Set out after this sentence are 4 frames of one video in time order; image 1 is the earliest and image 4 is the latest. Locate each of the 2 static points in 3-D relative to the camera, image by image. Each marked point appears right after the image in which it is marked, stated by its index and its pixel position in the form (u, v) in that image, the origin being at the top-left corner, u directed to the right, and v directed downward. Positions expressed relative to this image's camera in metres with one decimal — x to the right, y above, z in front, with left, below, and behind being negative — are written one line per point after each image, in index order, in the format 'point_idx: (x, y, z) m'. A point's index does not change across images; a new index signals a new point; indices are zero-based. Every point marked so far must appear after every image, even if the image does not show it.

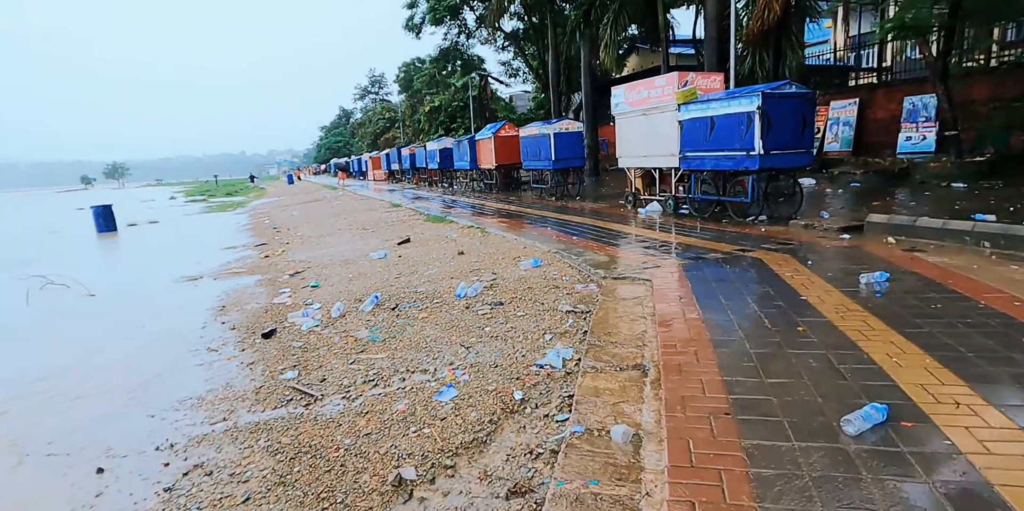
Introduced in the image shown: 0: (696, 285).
0: (+2.0, -0.3, +5.9) m
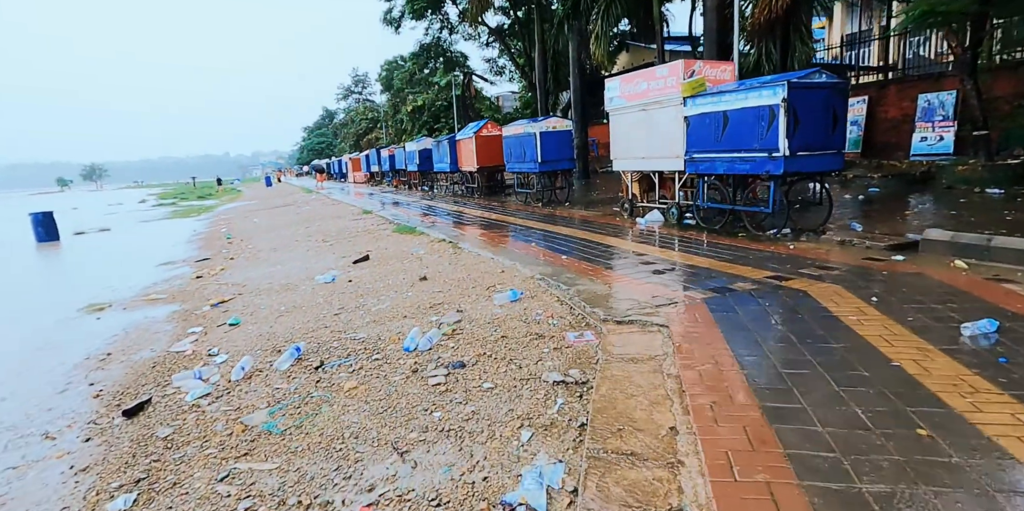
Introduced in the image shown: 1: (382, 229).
0: (+1.7, -0.6, +4.3) m
1: (-2.9, +0.6, +12.6) m
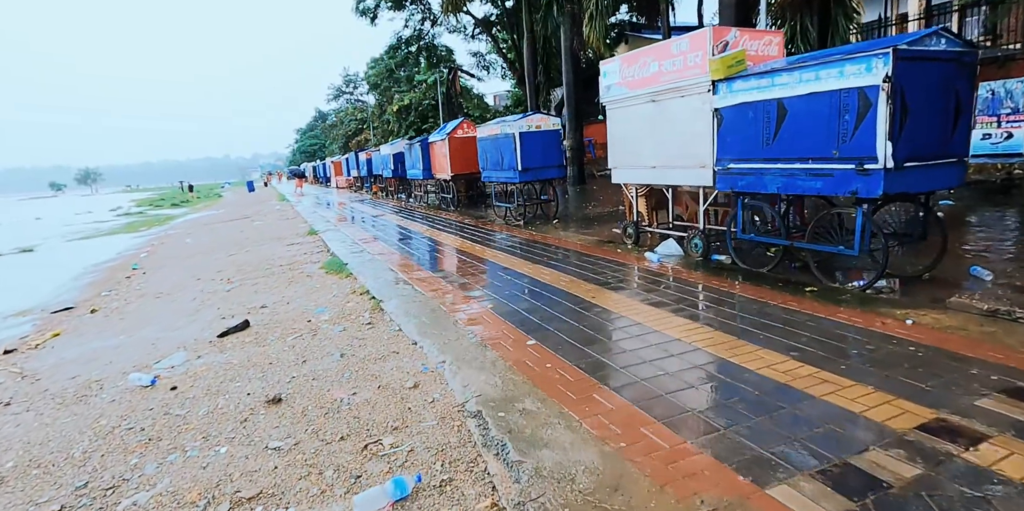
0: (+1.1, -1.3, +1.3) m
1: (-3.5, -0.1, +9.6) m
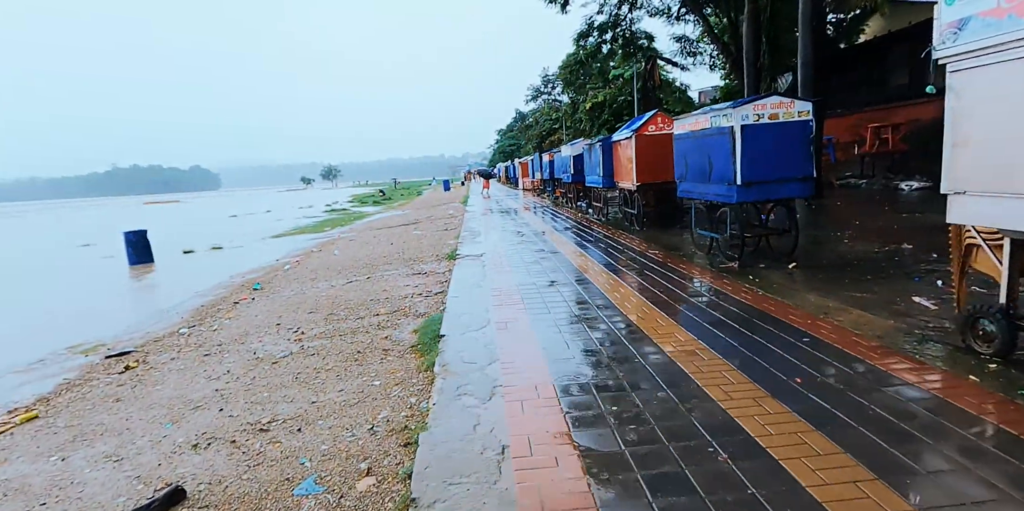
0: (+0.3, -2.1, -2.7) m
1: (-1.2, -0.7, +6.7) m
